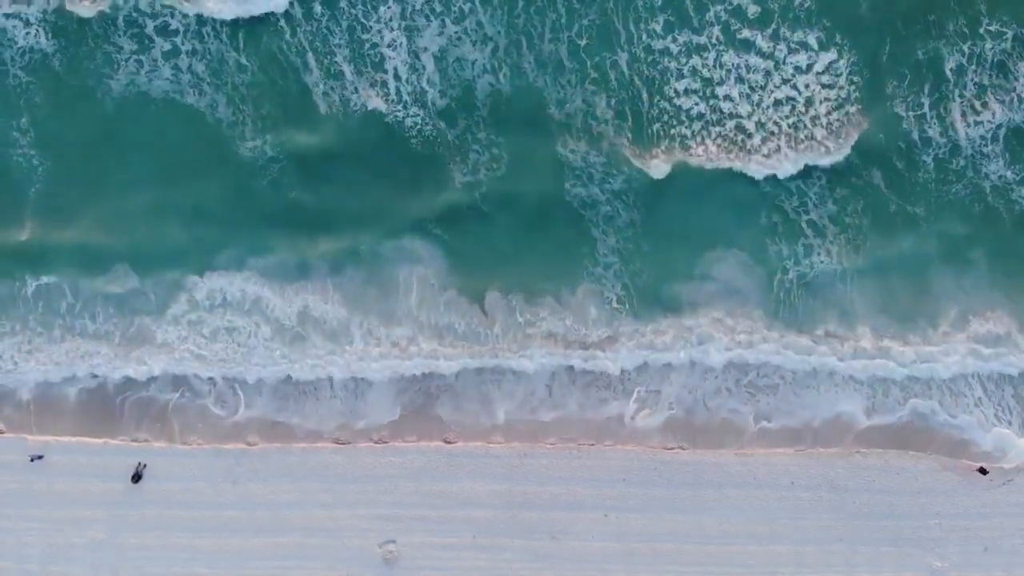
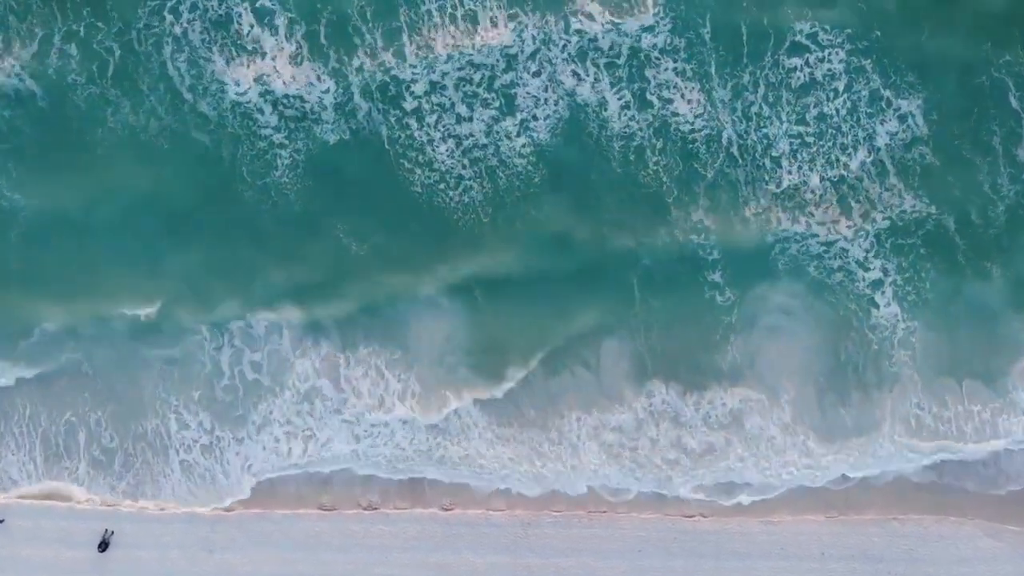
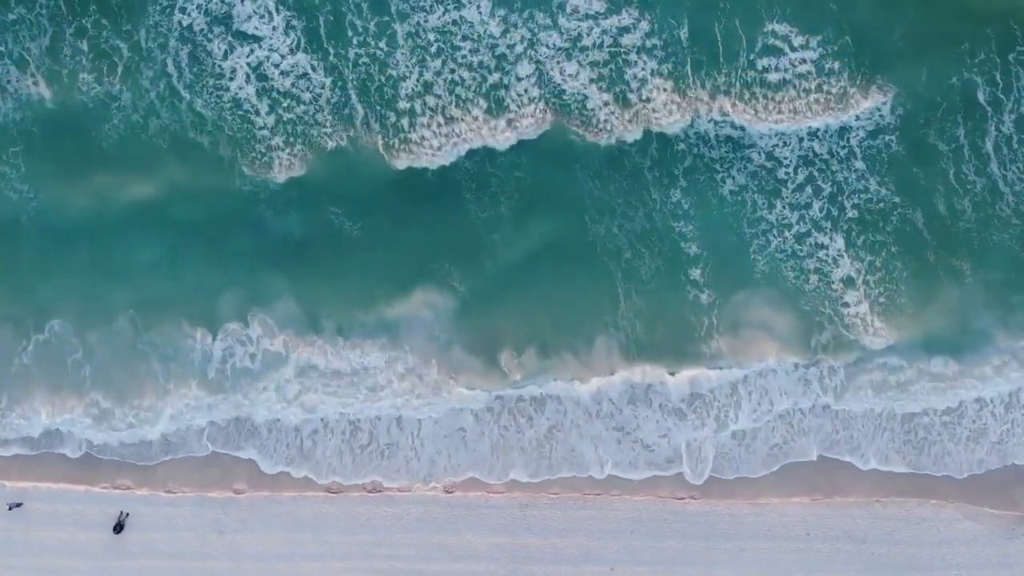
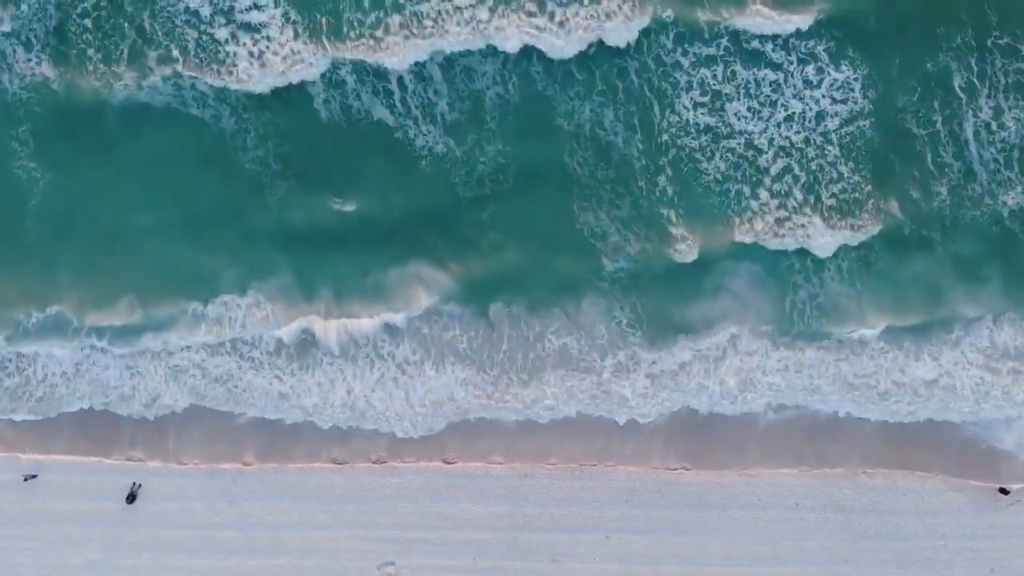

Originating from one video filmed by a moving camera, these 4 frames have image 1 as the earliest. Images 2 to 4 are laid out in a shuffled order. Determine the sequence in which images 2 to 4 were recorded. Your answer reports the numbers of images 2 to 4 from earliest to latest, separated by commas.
4, 3, 2
